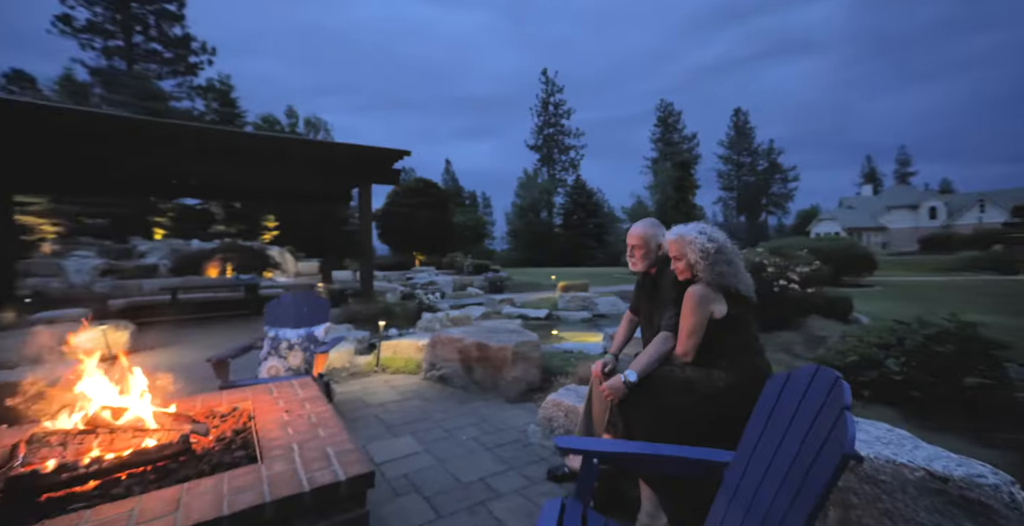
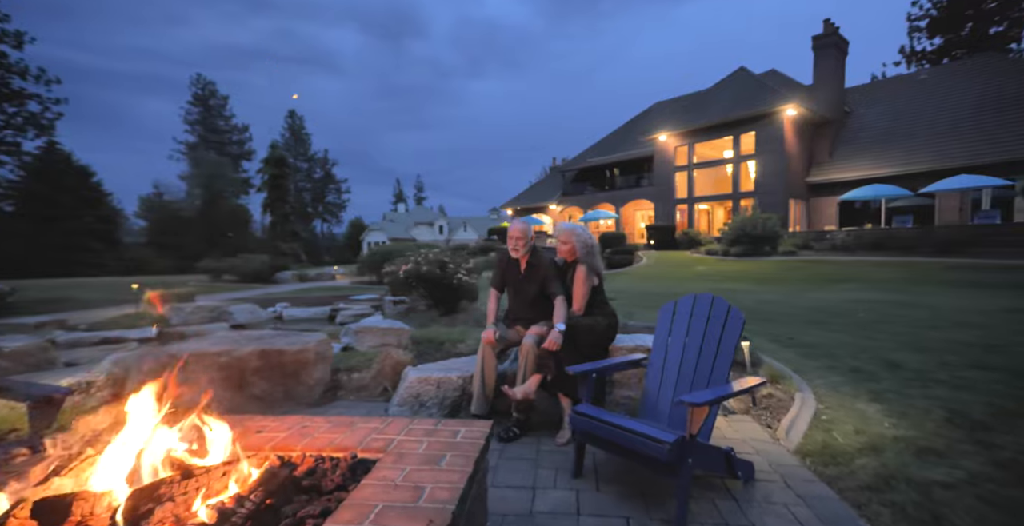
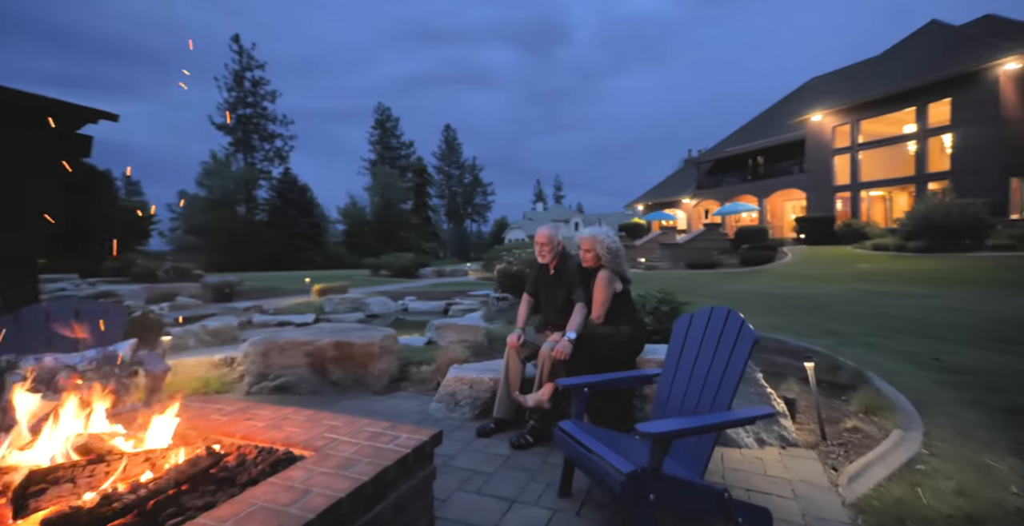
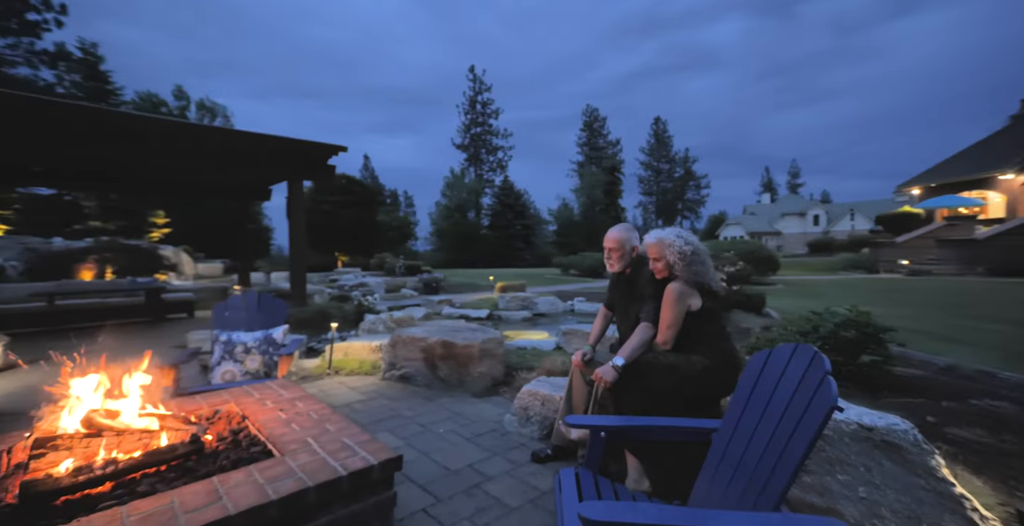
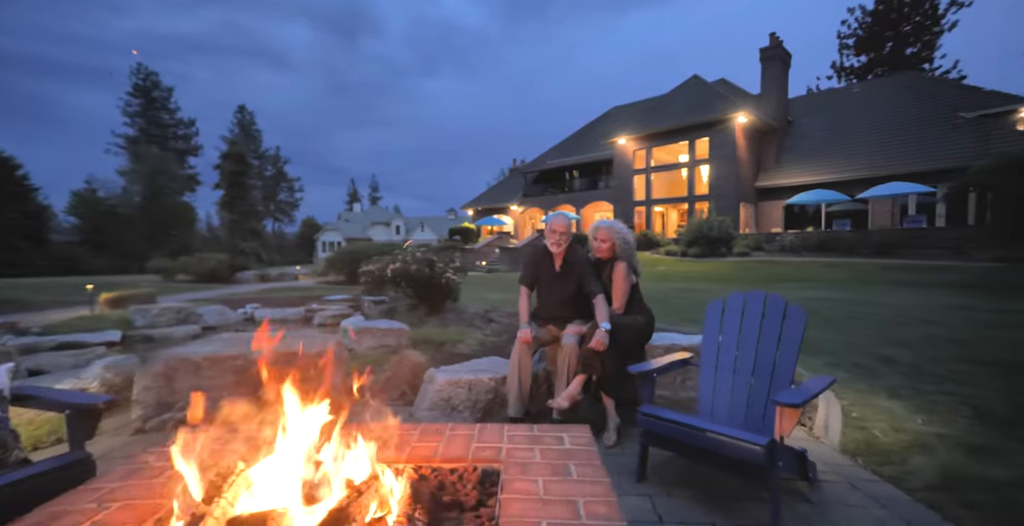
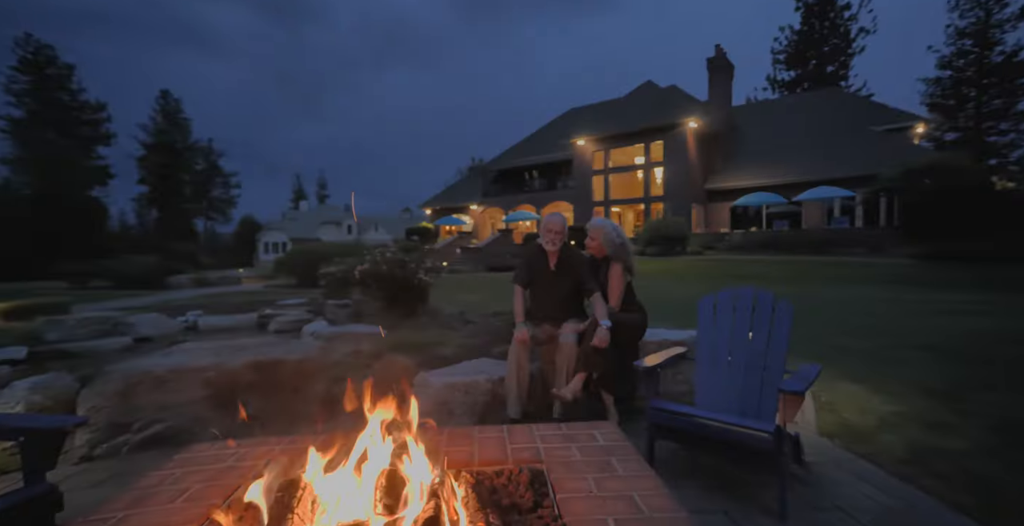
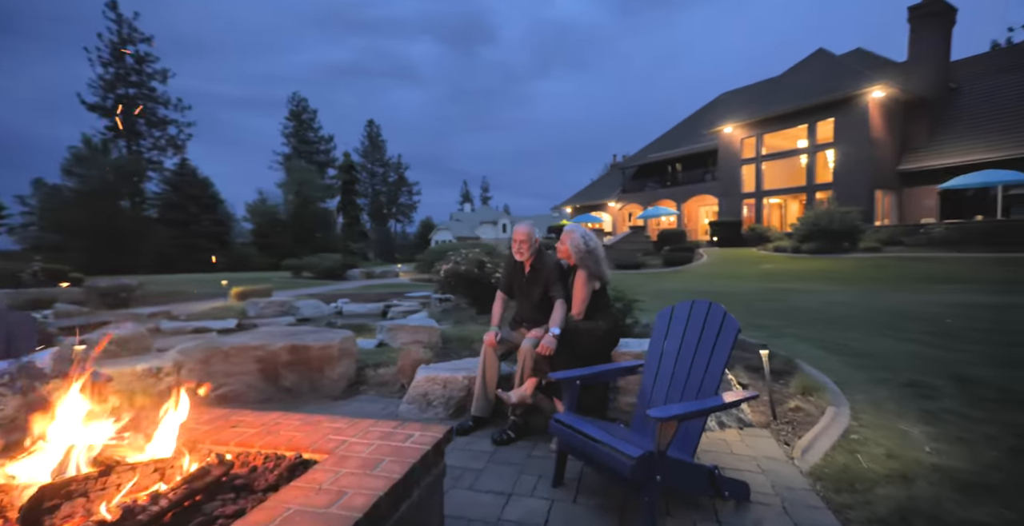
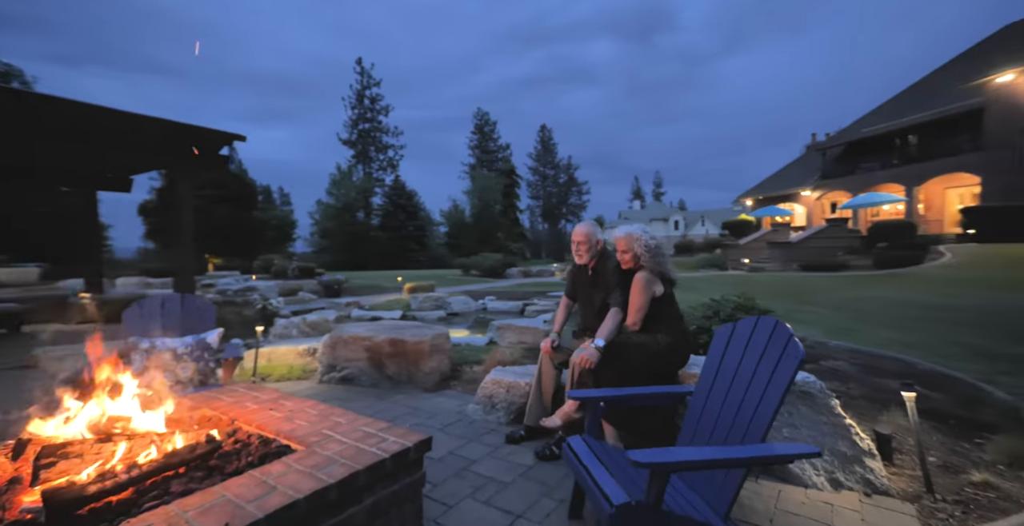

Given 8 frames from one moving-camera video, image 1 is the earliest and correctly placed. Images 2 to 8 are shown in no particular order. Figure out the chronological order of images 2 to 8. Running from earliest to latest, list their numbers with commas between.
4, 8, 3, 7, 2, 5, 6
